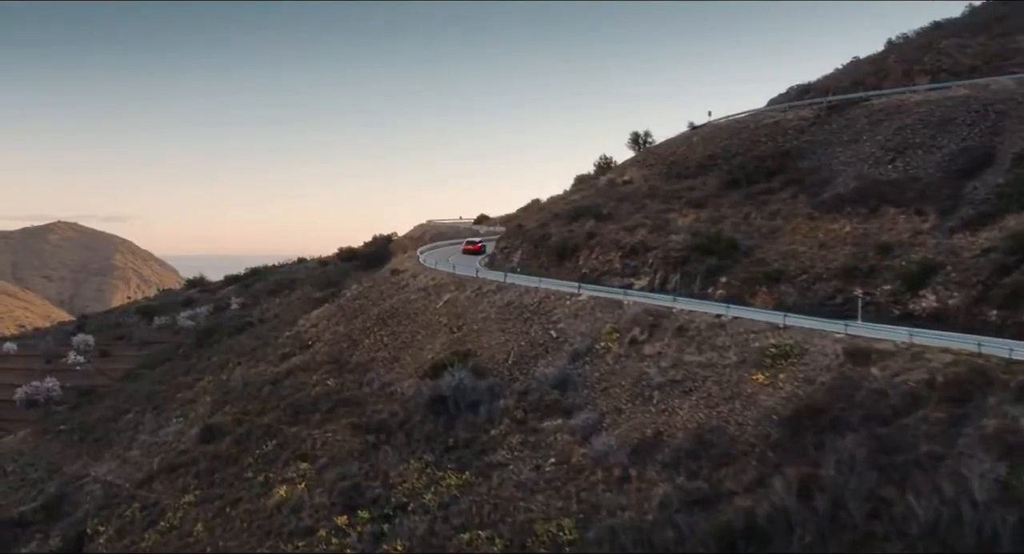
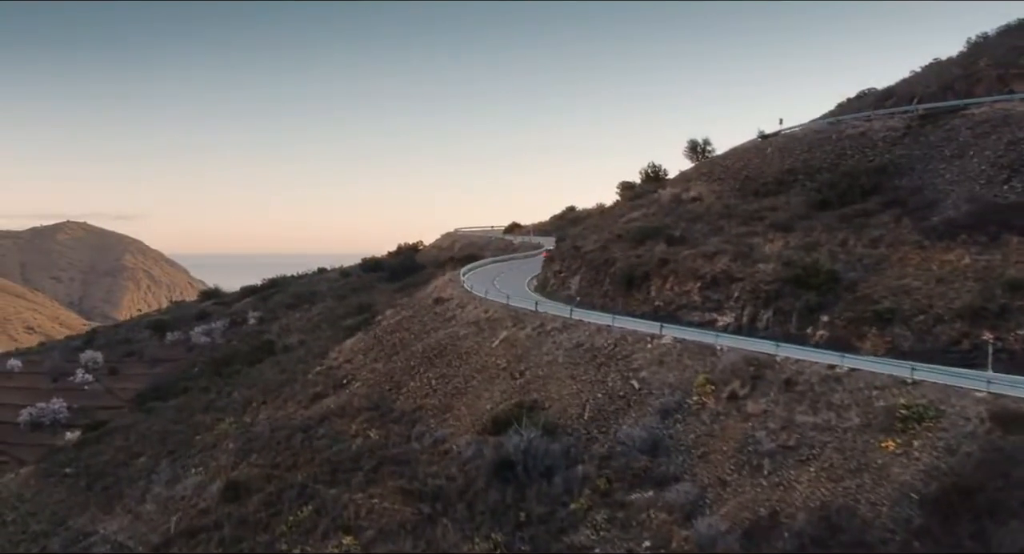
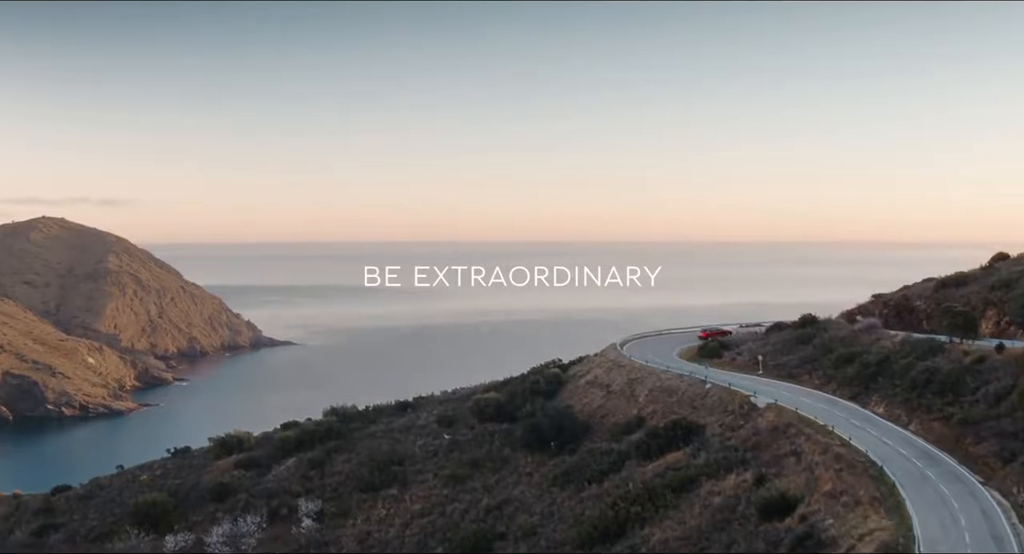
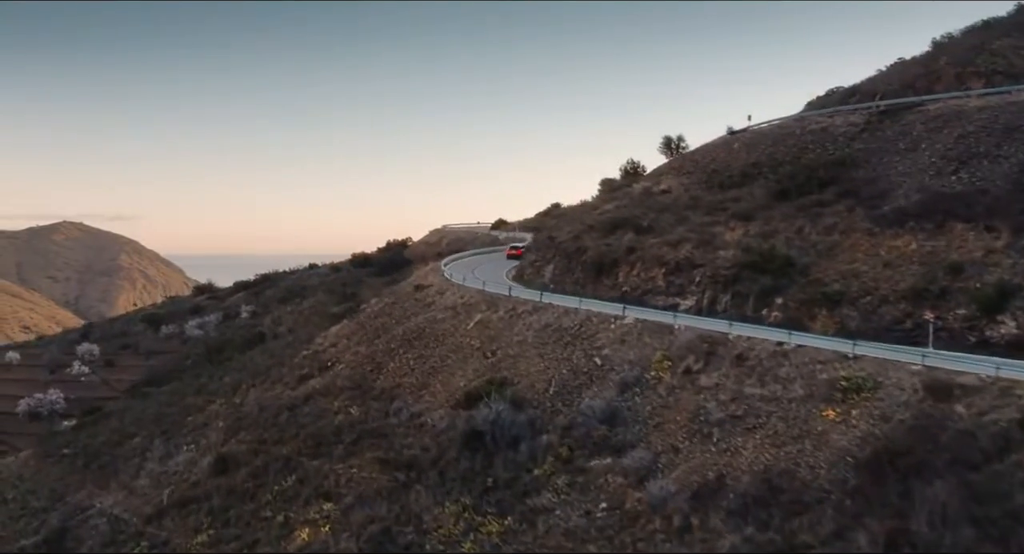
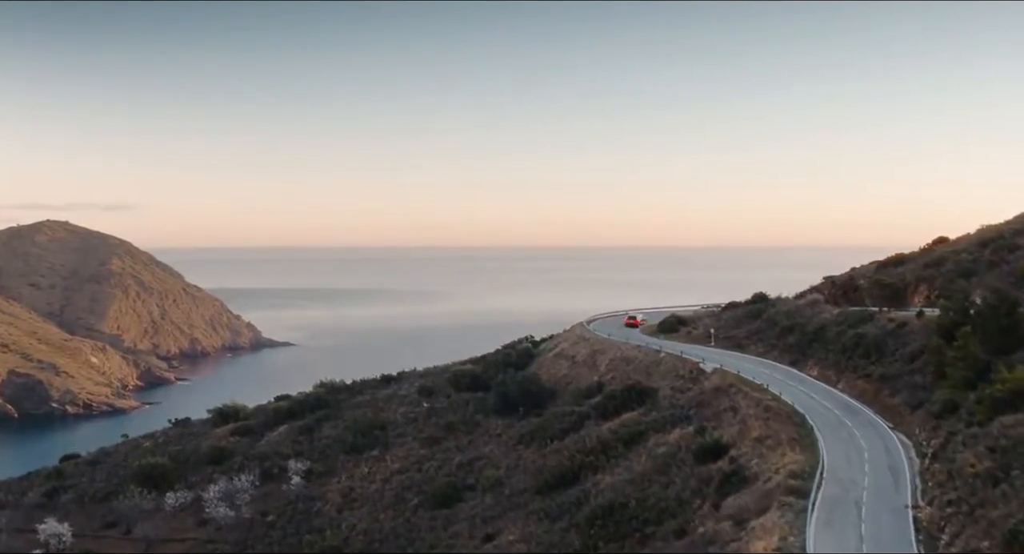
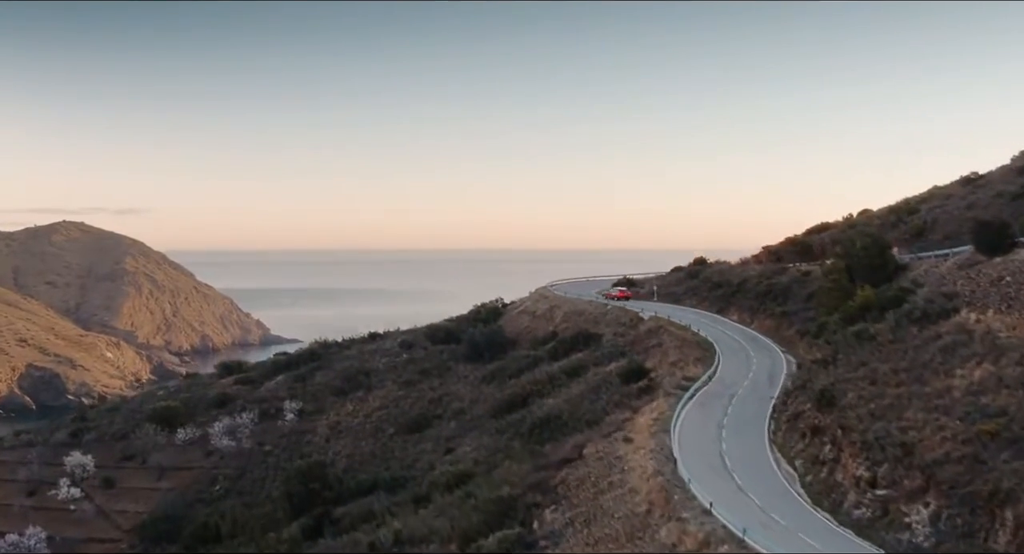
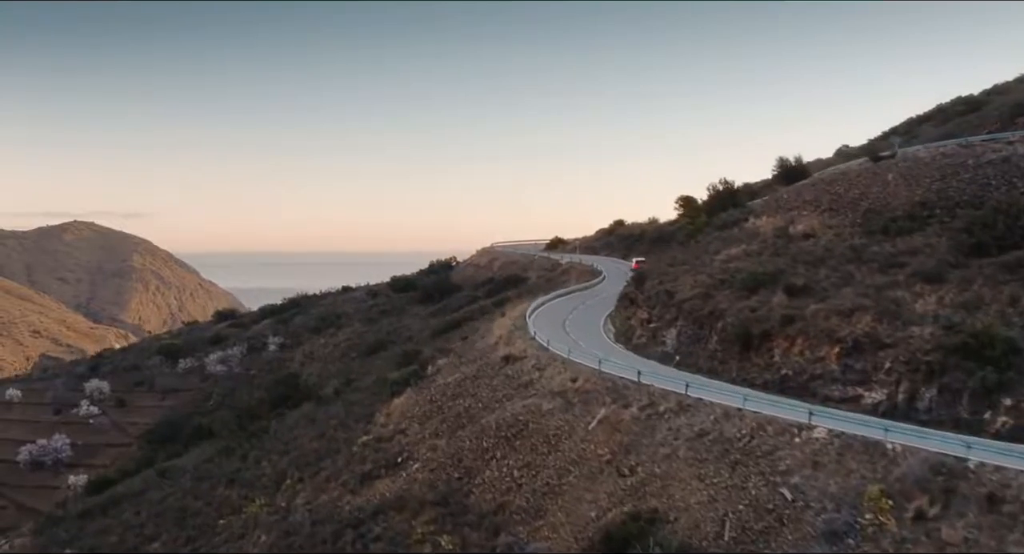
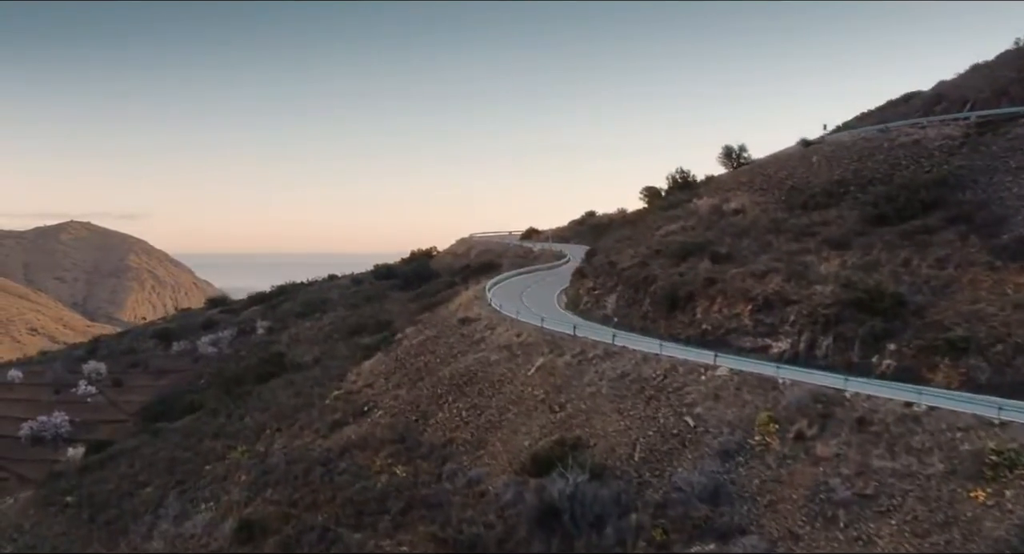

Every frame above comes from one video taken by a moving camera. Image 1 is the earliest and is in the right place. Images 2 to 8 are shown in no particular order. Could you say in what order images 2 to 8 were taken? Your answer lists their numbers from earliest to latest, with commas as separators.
4, 2, 8, 7, 6, 5, 3
